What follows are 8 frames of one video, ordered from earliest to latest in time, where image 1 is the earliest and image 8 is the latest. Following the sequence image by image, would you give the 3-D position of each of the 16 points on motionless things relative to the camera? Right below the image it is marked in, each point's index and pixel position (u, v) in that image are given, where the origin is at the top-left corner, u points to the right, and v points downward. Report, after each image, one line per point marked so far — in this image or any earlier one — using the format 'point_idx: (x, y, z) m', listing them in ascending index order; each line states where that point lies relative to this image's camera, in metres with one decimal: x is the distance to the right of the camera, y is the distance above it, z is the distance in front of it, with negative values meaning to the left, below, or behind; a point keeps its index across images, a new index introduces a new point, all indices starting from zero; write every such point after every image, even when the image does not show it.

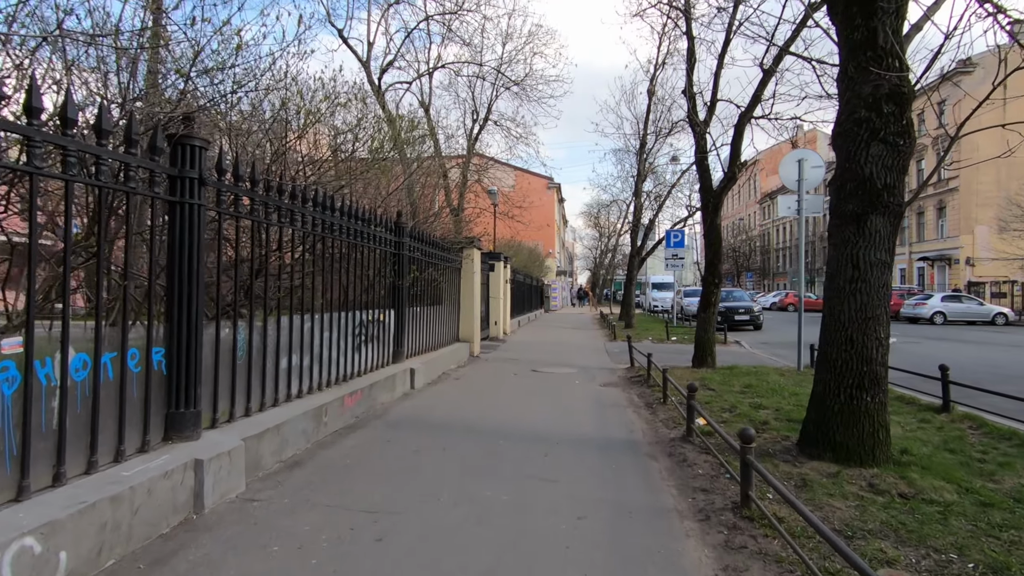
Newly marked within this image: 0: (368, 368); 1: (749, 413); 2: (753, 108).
0: (-1.9, -1.1, +7.5) m
1: (+2.8, -1.5, +6.7) m
2: (+5.1, +3.8, +11.8) m
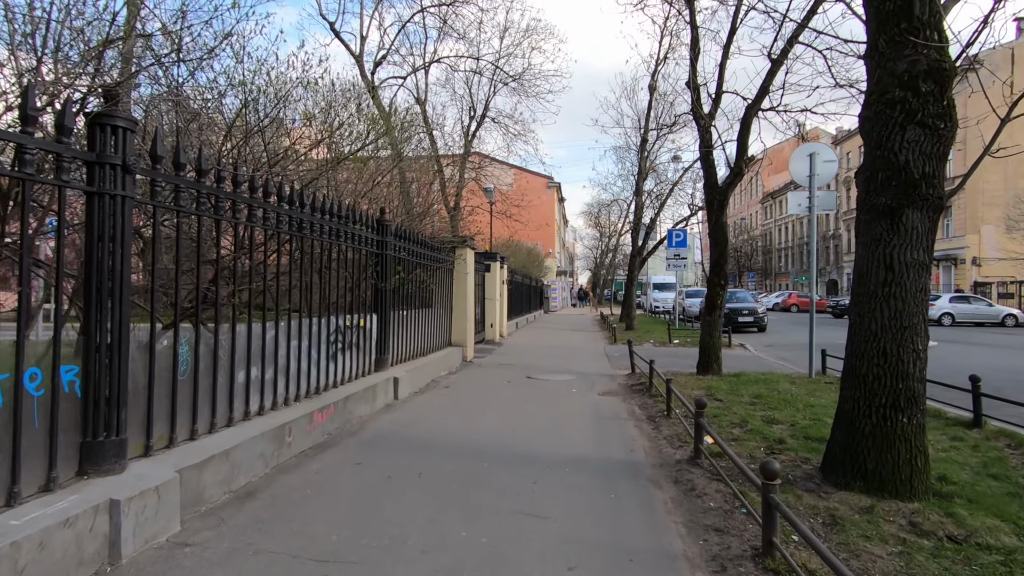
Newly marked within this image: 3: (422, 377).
0: (-2.1, -1.1, +6.9) m
1: (+2.7, -1.5, +6.1) m
2: (+5.0, +3.8, +11.2) m
3: (-1.5, -1.5, +9.0) m
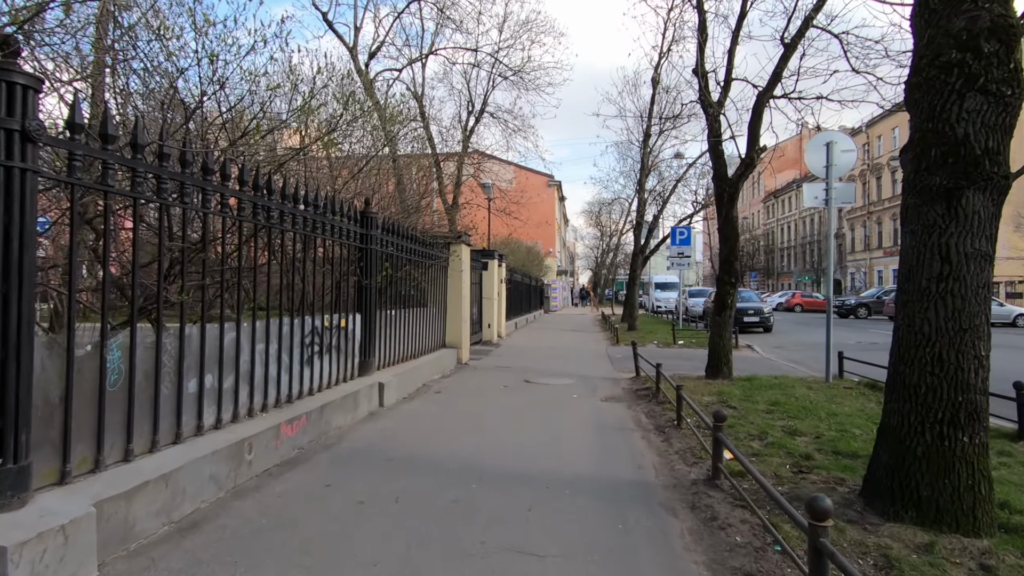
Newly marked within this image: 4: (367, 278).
0: (-2.1, -1.1, +6.3) m
1: (+2.7, -1.5, +5.5) m
2: (+4.9, +3.8, +10.5) m
3: (-1.5, -1.4, +8.4) m
4: (-1.9, +0.1, +7.4) m
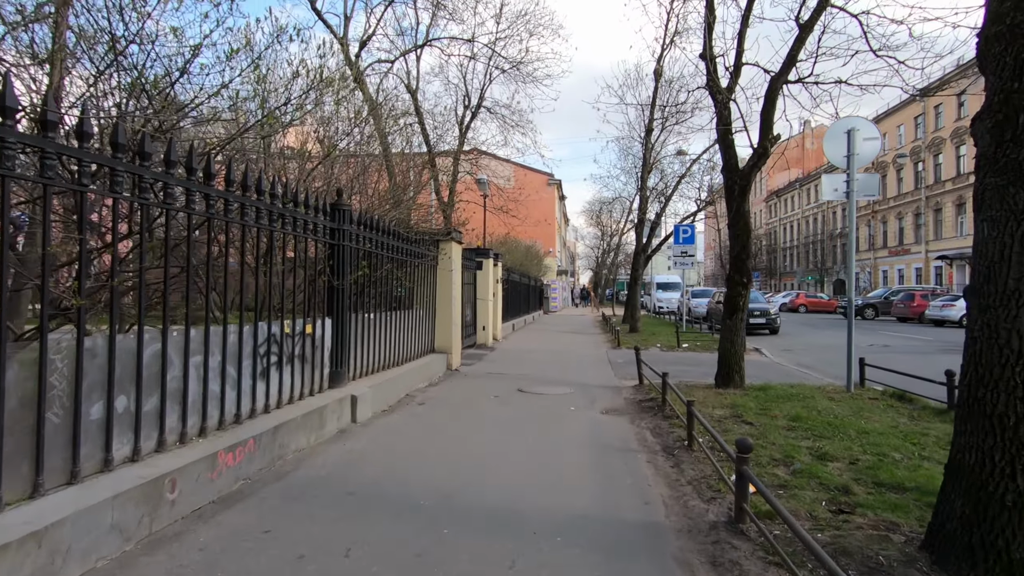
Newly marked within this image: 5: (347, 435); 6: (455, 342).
0: (-2.2, -1.1, +5.5) m
1: (+2.5, -1.5, +4.7) m
2: (+4.8, +3.8, +9.7) m
3: (-1.7, -1.4, +7.6) m
4: (-2.0, +0.1, +6.6) m
5: (-1.7, -1.6, +5.9) m
6: (-1.1, -1.1, +11.2) m
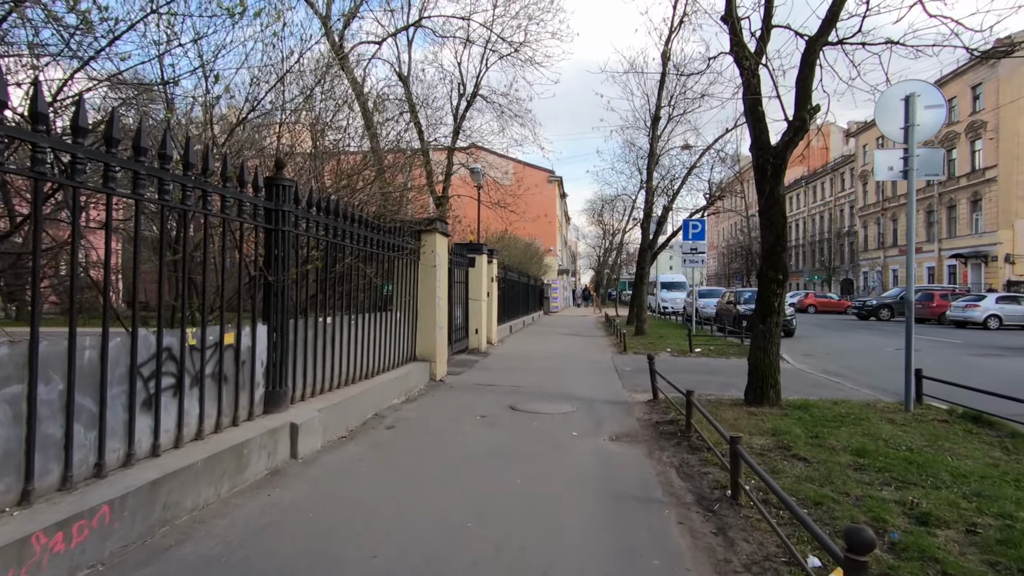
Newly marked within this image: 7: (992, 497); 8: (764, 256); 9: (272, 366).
0: (-2.4, -1.1, +4.1) m
1: (+2.4, -1.5, +3.3) m
2: (+4.7, +3.8, +8.3) m
3: (-1.8, -1.4, +6.2) m
4: (-2.2, +0.1, +5.2) m
5: (-1.9, -1.5, +4.5) m
6: (-1.2, -1.1, +9.8) m
7: (+3.4, -1.5, +4.0) m
8: (+3.4, +0.4, +7.5) m
9: (-2.2, -0.7, +5.2) m
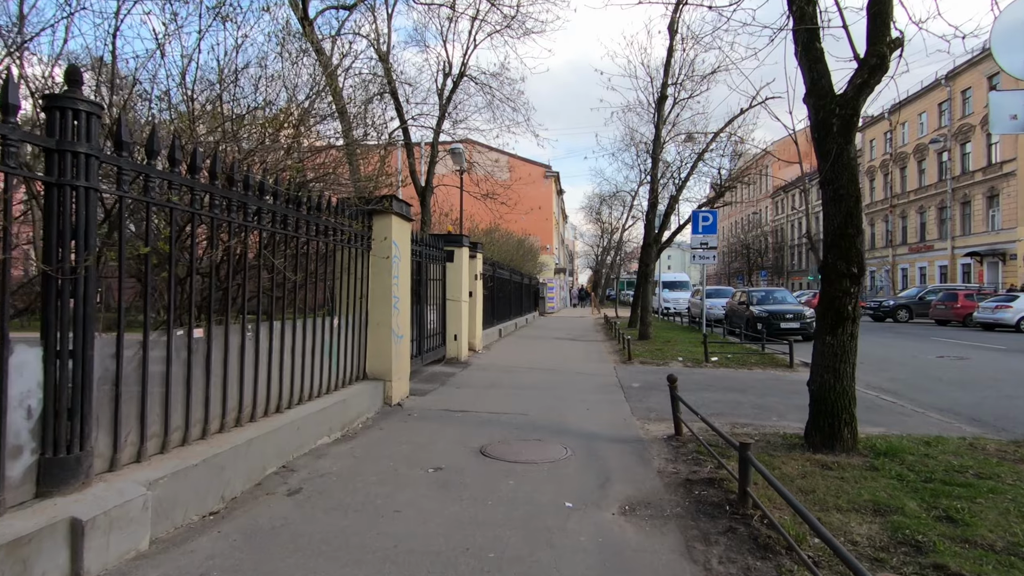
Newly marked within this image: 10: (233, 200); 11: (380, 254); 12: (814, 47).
0: (-2.6, -1.1, +2.0) m
1: (+2.1, -1.5, +1.2) m
2: (+4.4, +3.8, +6.3) m
3: (-2.1, -1.4, +4.1) m
4: (-2.4, +0.2, +3.1) m
5: (-2.1, -1.5, +2.4) m
6: (-1.5, -1.0, +7.7) m
7: (+3.2, -1.5, +1.9) m
8: (+3.1, +0.5, +5.4) m
9: (-2.5, -0.7, +3.1) m
10: (-2.3, +0.7, +4.6) m
11: (-1.7, +0.4, +7.3) m
12: (+3.3, +2.6, +6.1) m
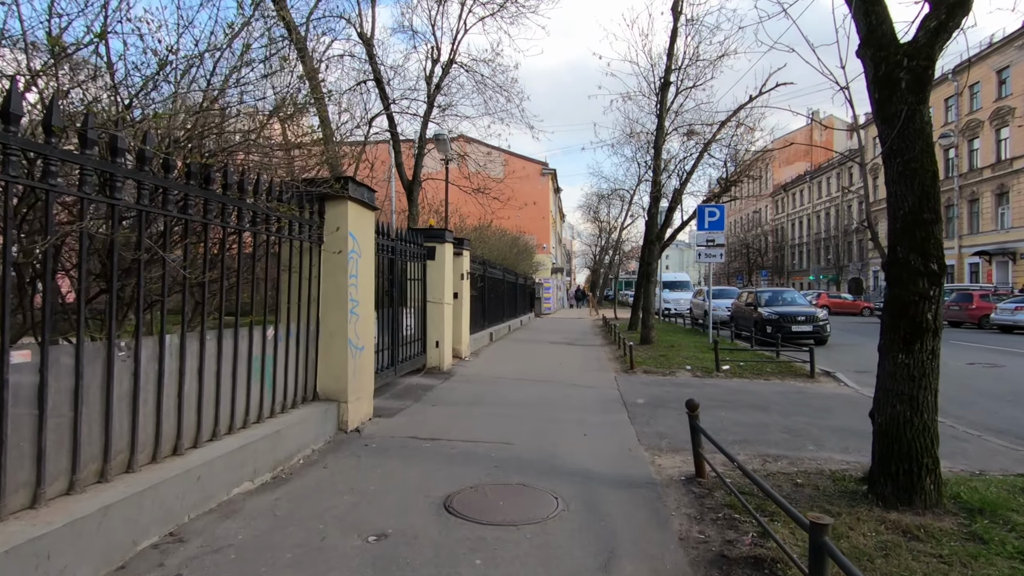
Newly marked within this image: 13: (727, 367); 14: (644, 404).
0: (-2.8, -1.1, +0.8) m
1: (+2.0, -1.5, -0.1) m
2: (+4.2, +3.8, +5.0) m
3: (-2.2, -1.4, +2.8) m
4: (-2.6, +0.2, +1.9) m
5: (-2.3, -1.5, +1.1) m
6: (-1.7, -1.0, +6.4) m
7: (+3.0, -1.5, +0.6) m
8: (+2.9, +0.4, +4.2) m
9: (-2.7, -0.7, +1.8) m
10: (-2.4, +0.7, +3.3) m
11: (-1.9, +0.4, +6.0) m
12: (+3.1, +2.6, +4.9) m
13: (+4.4, -1.6, +11.4) m
14: (+1.9, -1.7, +8.0) m
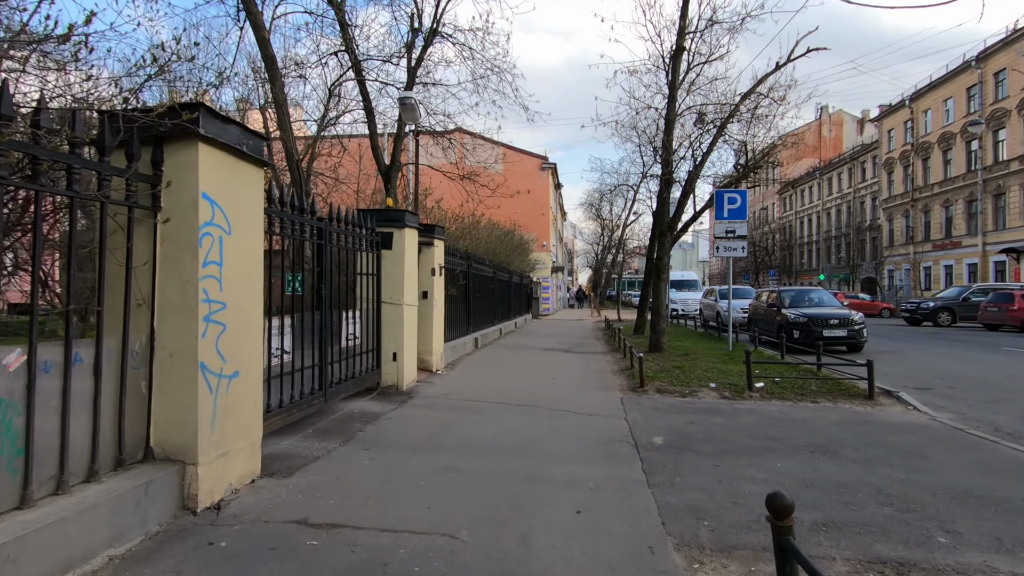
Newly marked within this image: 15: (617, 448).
0: (-3.2, -1.0, -1.5) m
1: (+1.6, -1.4, -2.4) m
2: (+3.8, +3.9, +2.7) m
3: (-2.6, -1.4, +0.6) m
4: (-3.0, +0.2, -0.4) m
5: (-2.7, -1.5, -1.1) m
6: (-2.1, -1.0, +4.2) m
7: (+2.6, -1.4, -1.6) m
8: (+2.6, +0.5, +1.9) m
9: (-3.1, -0.7, -0.4) m
10: (-2.8, +0.7, +1.0) m
11: (-2.3, +0.5, +3.8) m
12: (+2.7, +2.7, +2.6) m
13: (+4.1, -1.6, +9.1) m
14: (+1.6, -1.6, +5.7) m
15: (+1.1, -1.6, +5.6) m
